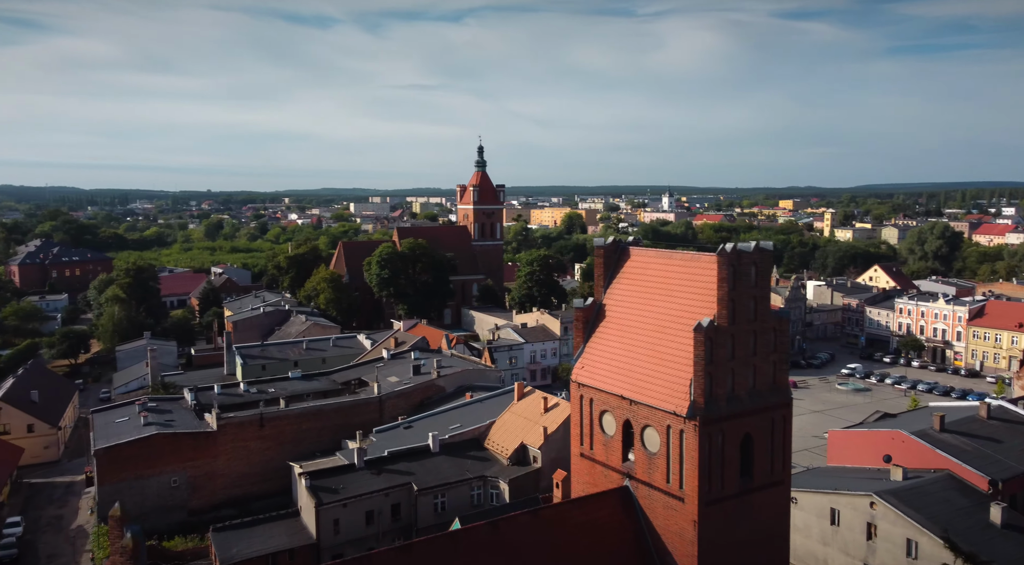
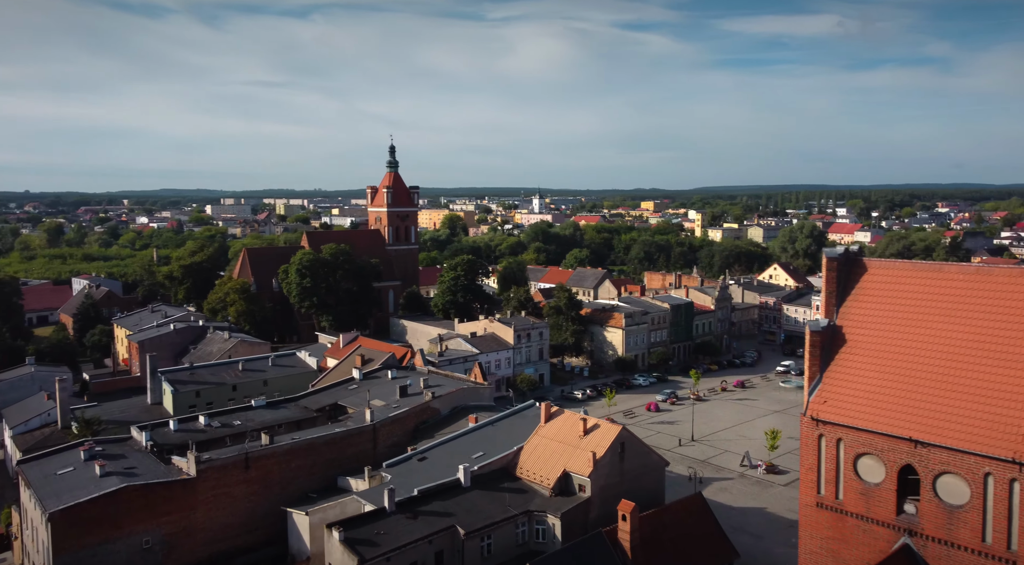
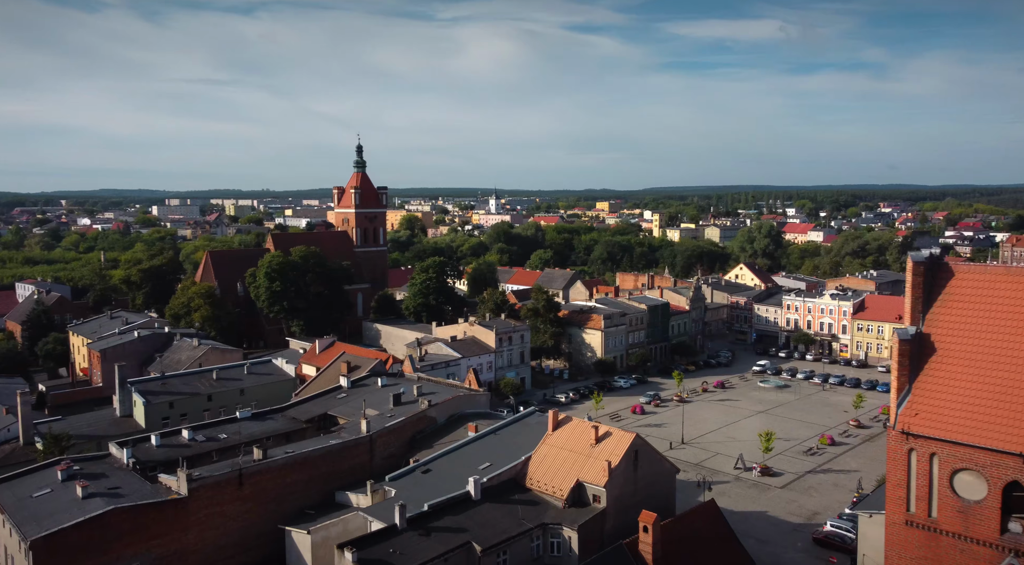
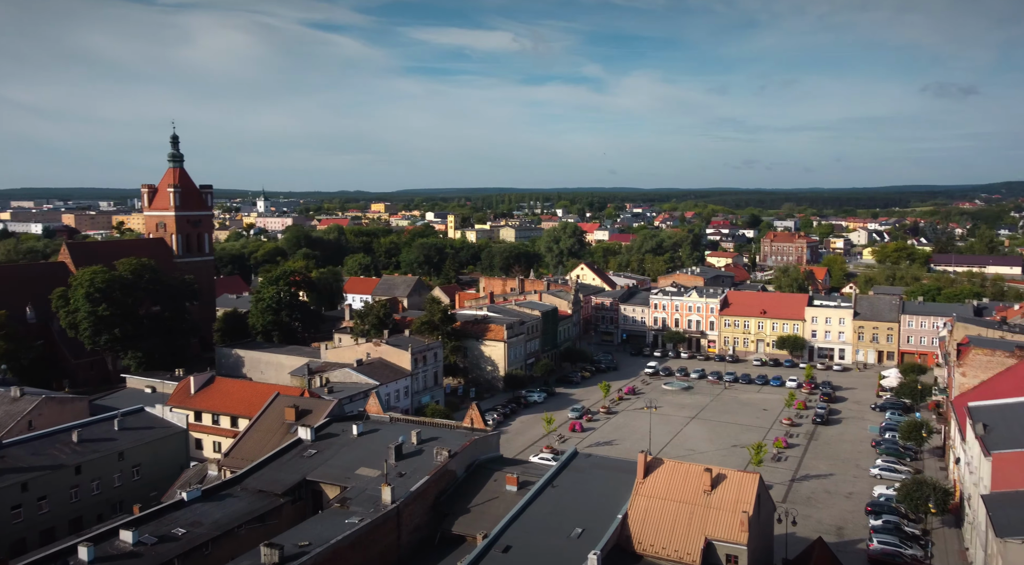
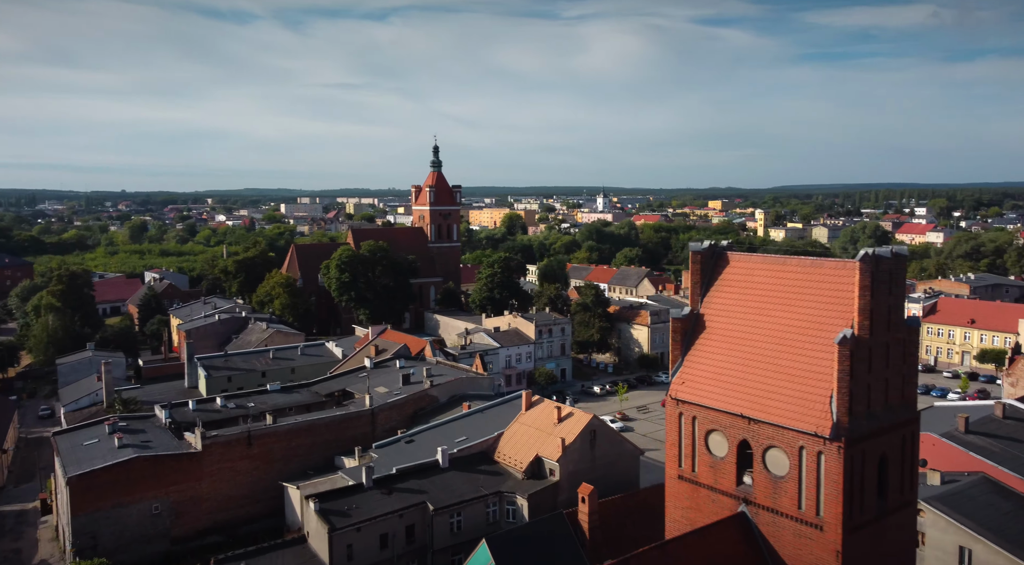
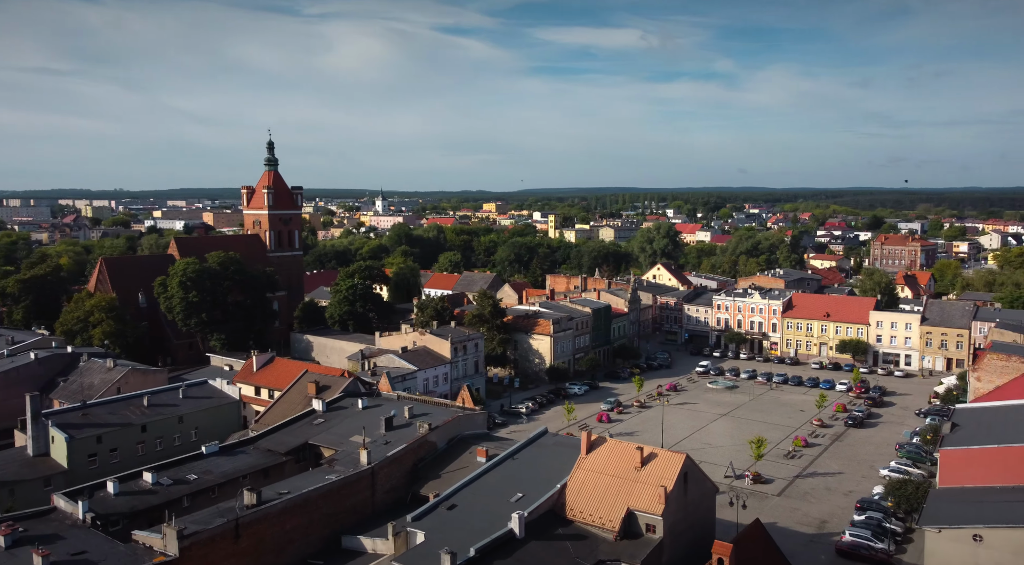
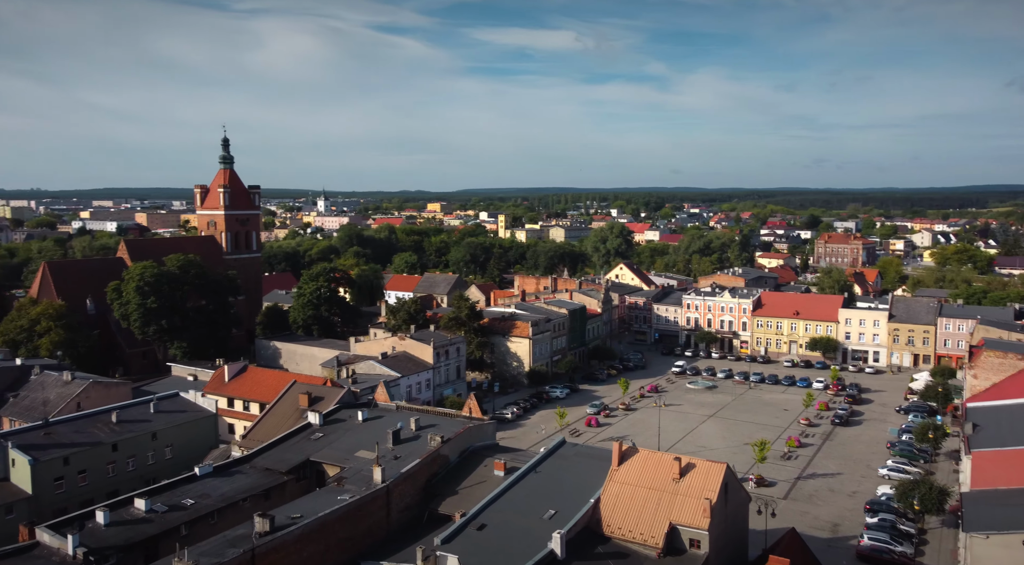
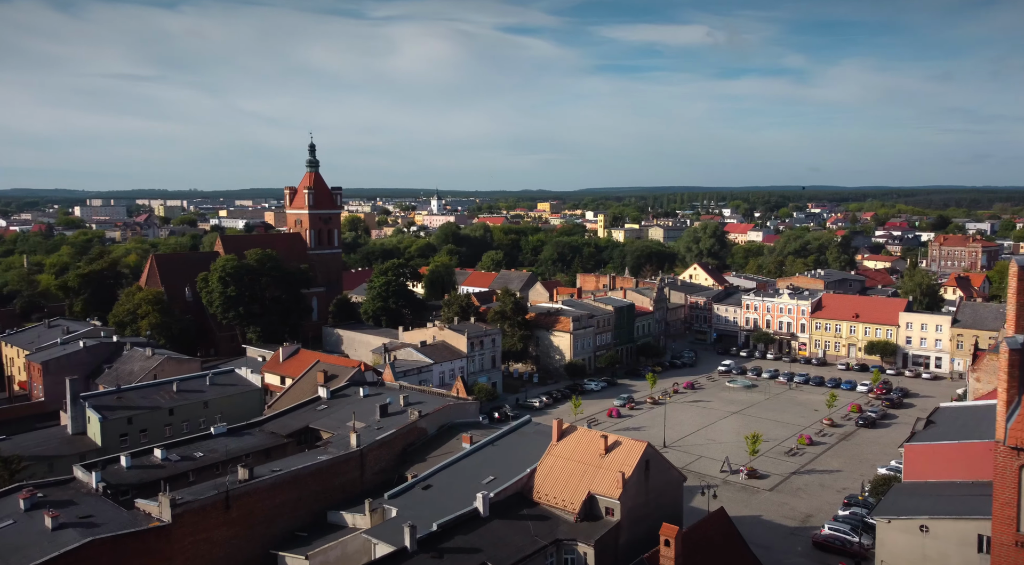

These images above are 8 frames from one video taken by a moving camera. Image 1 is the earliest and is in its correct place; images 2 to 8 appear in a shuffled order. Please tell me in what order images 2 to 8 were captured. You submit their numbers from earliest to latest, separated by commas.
5, 2, 3, 8, 6, 7, 4
